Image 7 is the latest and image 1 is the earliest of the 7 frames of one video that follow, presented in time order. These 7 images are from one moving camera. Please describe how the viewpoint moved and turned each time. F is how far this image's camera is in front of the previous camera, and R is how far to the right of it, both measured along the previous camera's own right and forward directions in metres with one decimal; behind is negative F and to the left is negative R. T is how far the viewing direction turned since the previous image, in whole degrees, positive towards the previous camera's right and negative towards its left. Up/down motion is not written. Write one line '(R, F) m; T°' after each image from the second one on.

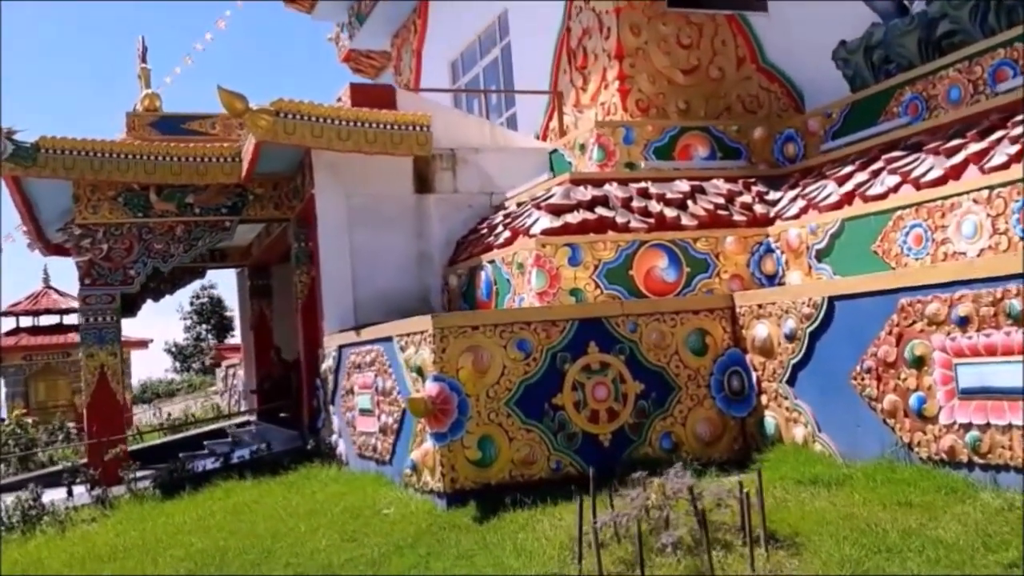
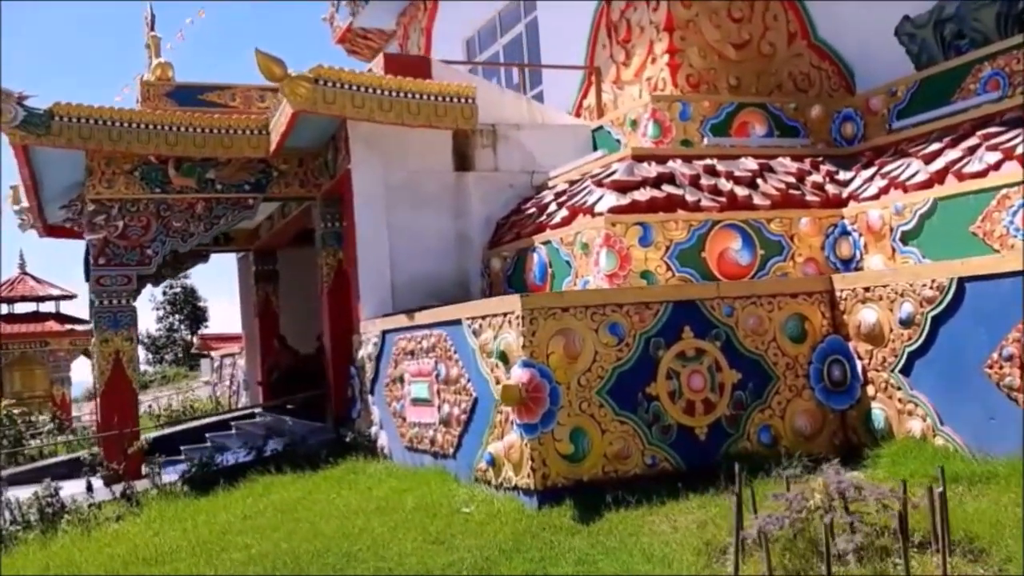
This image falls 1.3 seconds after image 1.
(-0.7, +0.6) m; +2°
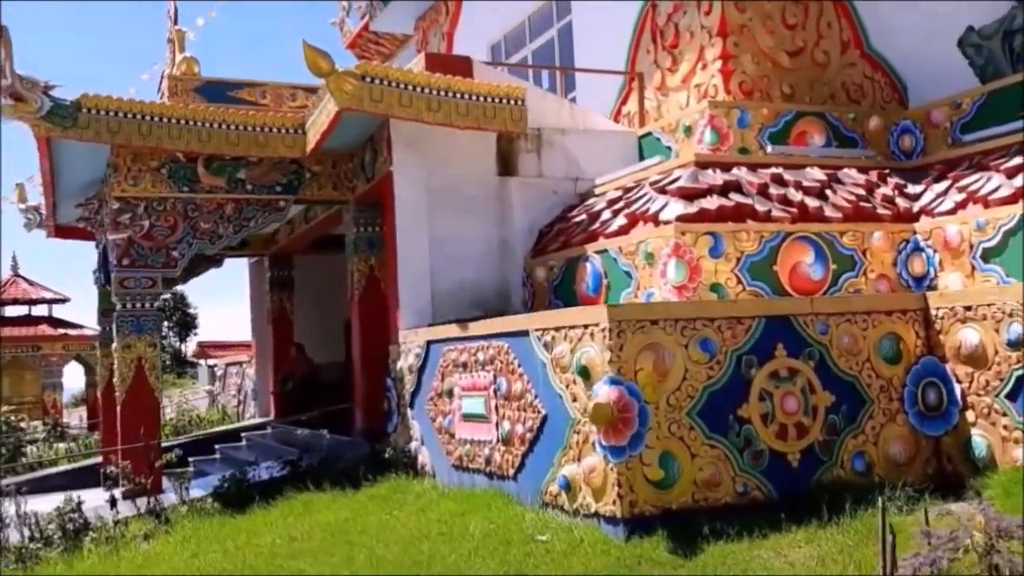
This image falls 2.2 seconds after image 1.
(-0.5, +0.4) m; +1°
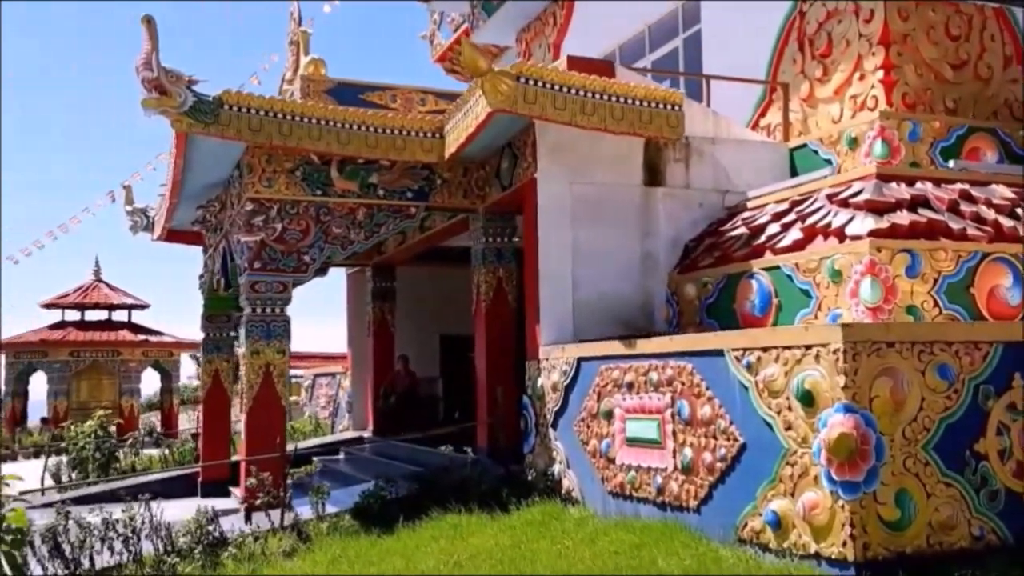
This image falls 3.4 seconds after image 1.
(-0.8, +0.4) m; -3°
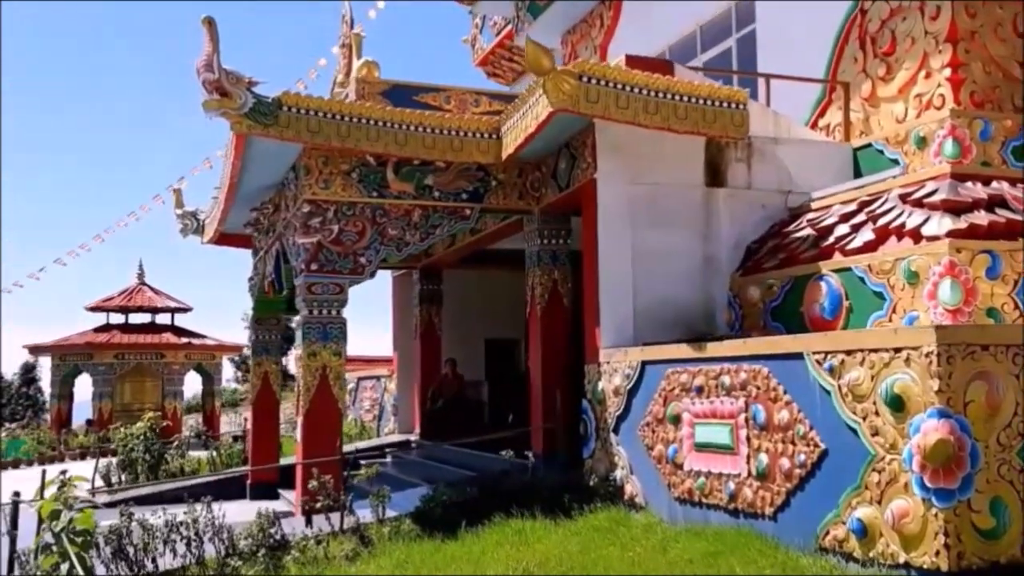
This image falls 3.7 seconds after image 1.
(-0.2, +0.1) m; -2°
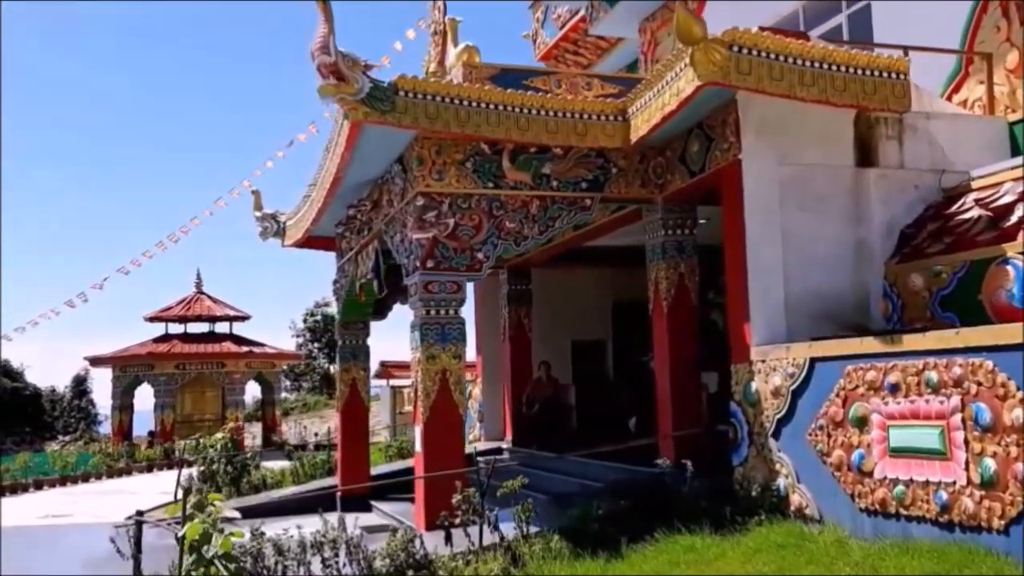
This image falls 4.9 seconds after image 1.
(-0.8, +0.6) m; -2°
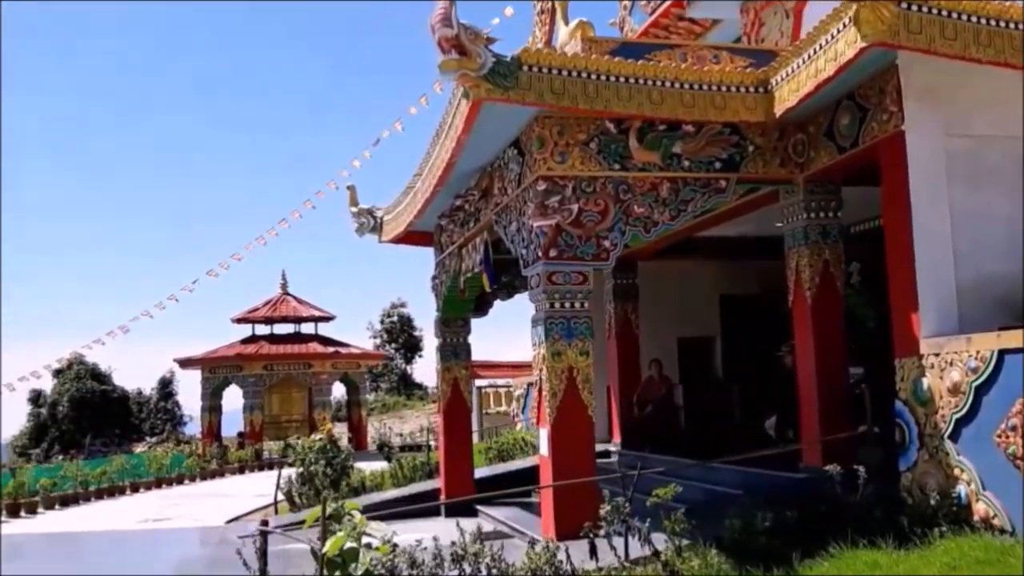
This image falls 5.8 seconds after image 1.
(-0.4, +0.5) m; -4°
